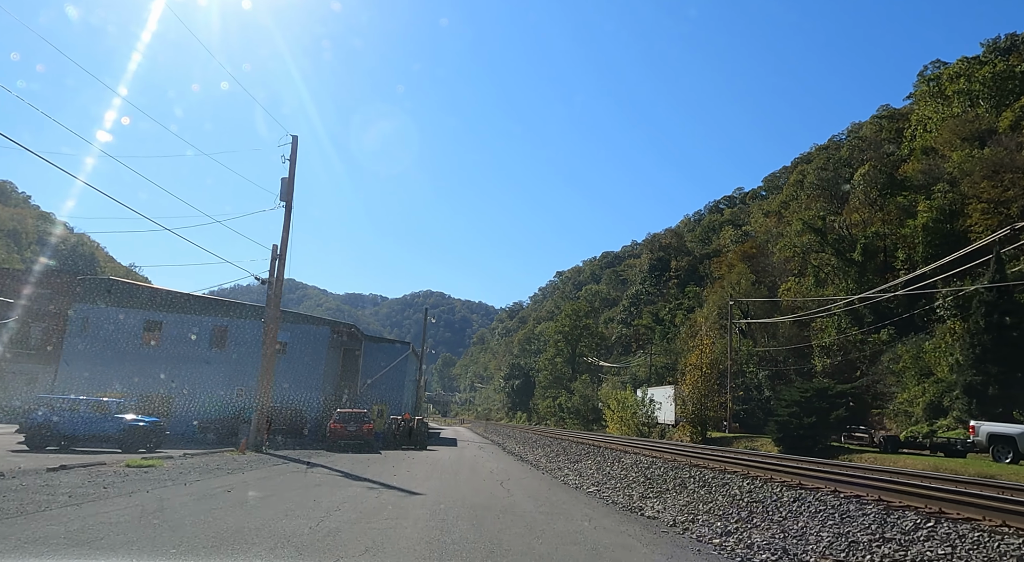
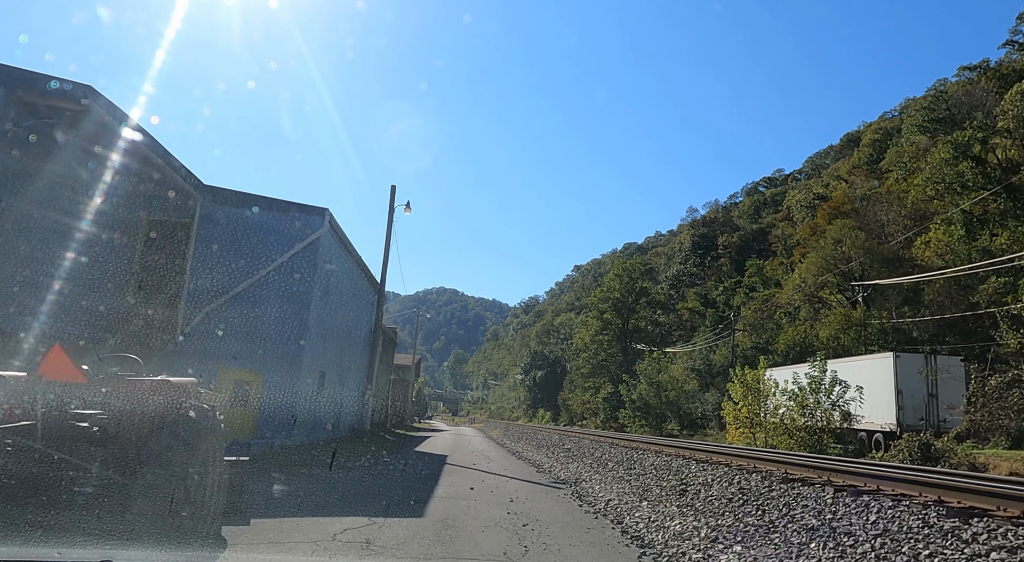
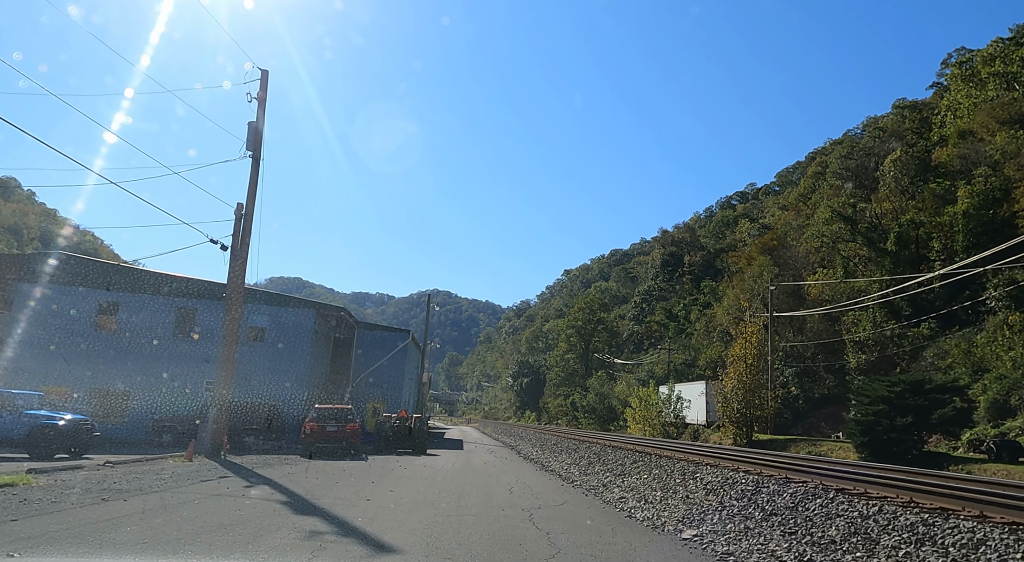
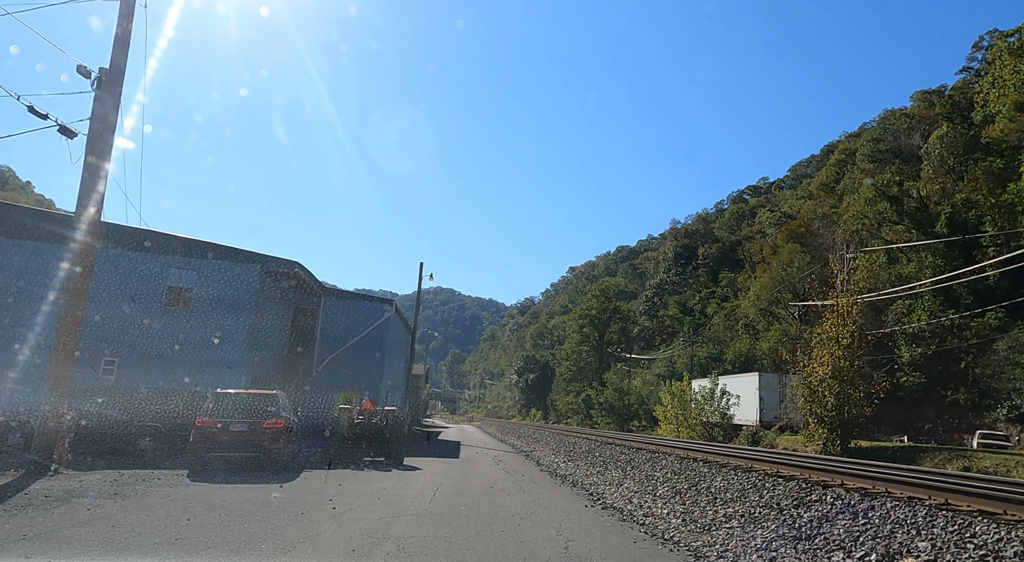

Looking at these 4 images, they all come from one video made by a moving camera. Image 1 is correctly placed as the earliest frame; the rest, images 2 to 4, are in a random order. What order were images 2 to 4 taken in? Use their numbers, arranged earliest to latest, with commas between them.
3, 4, 2
